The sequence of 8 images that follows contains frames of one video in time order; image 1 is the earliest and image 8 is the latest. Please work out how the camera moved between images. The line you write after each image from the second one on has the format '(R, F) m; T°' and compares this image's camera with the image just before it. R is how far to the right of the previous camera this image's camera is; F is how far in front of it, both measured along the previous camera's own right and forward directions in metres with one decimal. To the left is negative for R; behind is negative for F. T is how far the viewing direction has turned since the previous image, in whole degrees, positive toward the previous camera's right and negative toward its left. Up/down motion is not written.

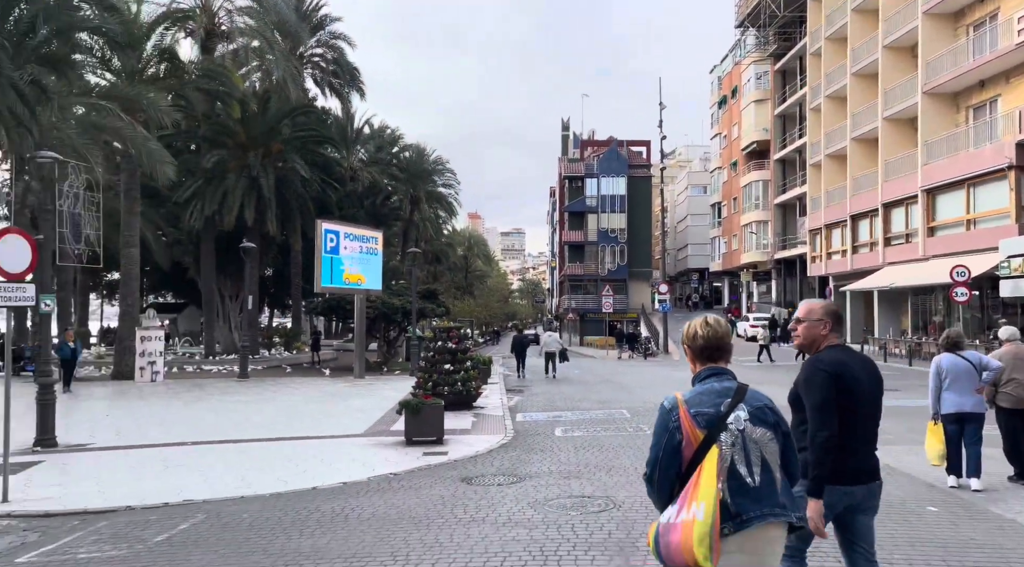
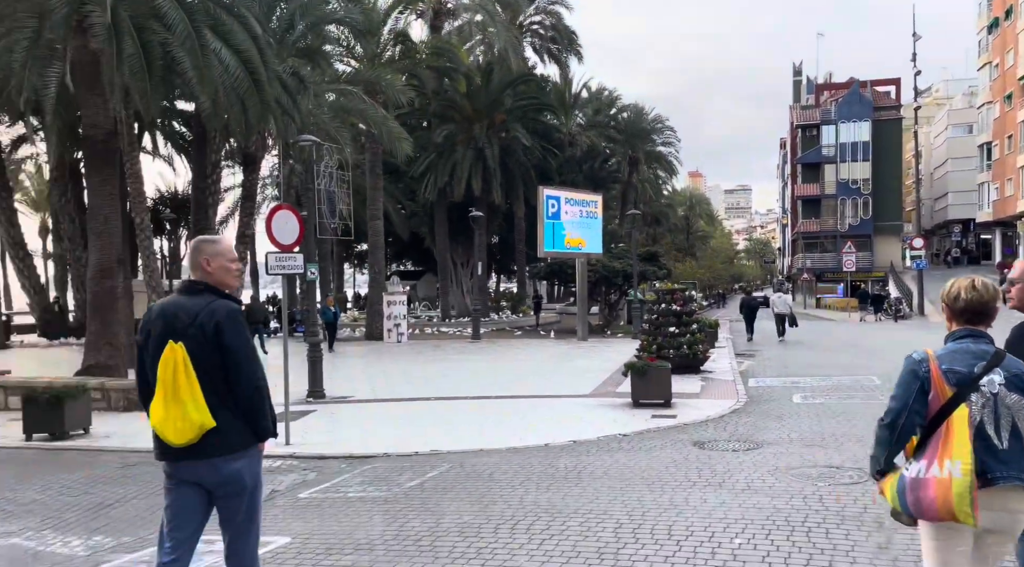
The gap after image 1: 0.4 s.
(-0.1, 0.0) m; -16°
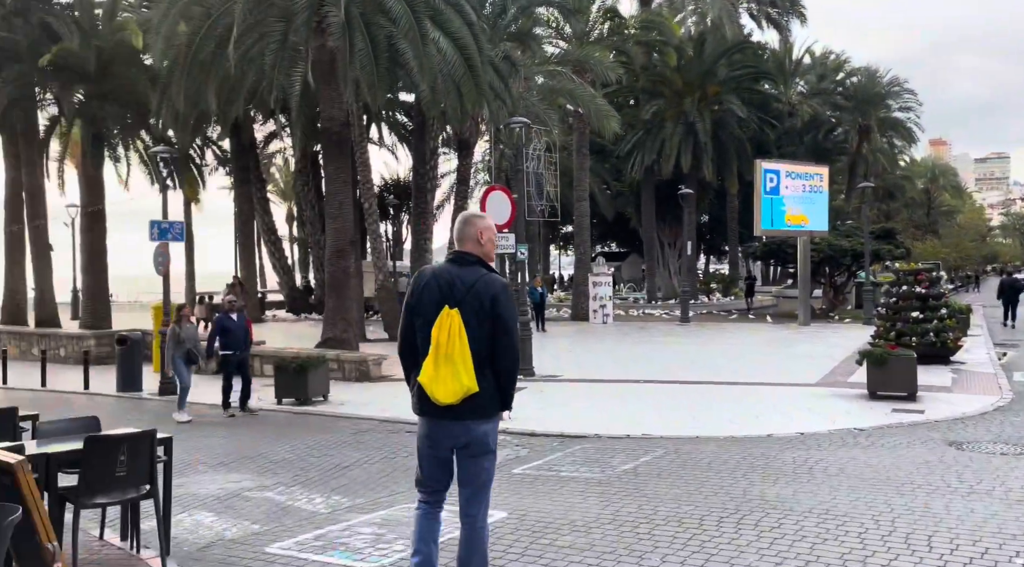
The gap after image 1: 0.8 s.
(-0.1, +0.1) m; -14°
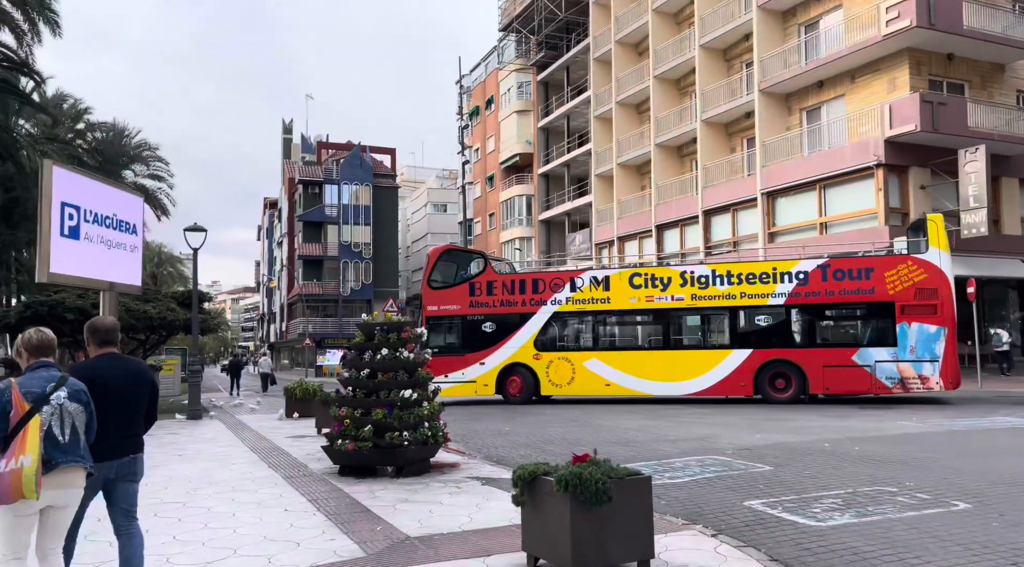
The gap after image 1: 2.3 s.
(-0.3, +0.7) m; -31°
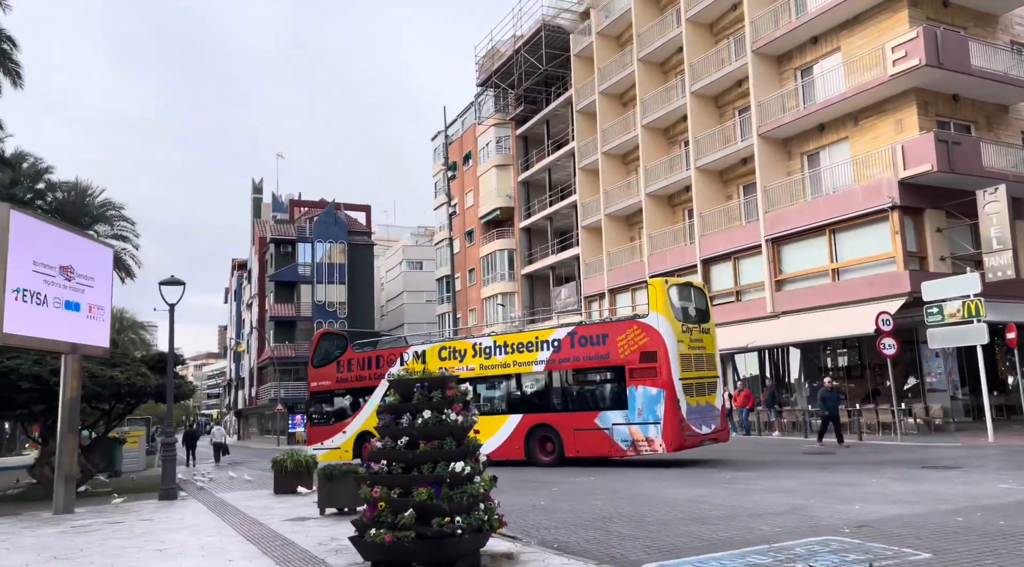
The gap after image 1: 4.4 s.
(-0.9, +1.6) m; +2°
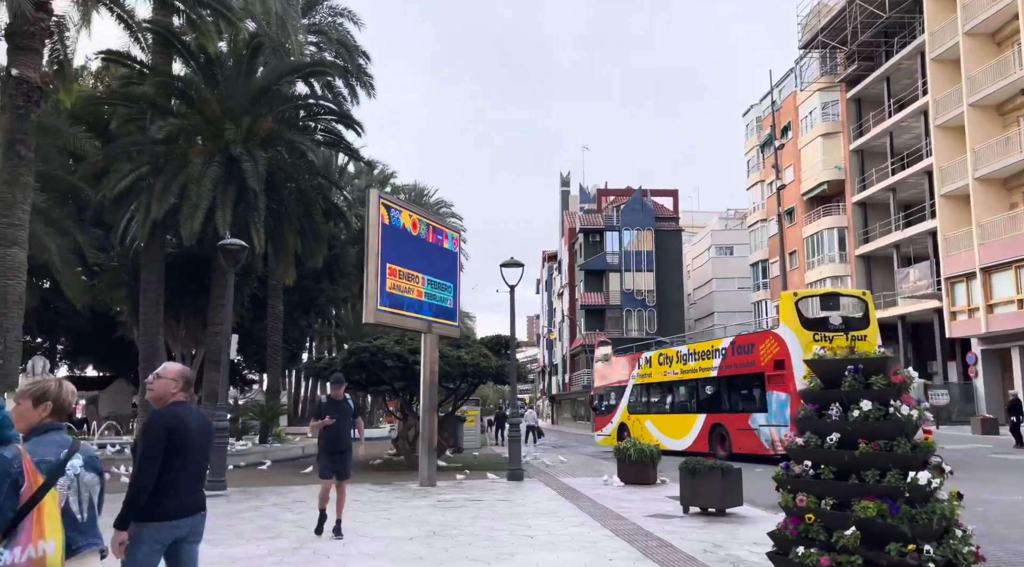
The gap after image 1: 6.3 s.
(-1.1, +1.2) m; -21°
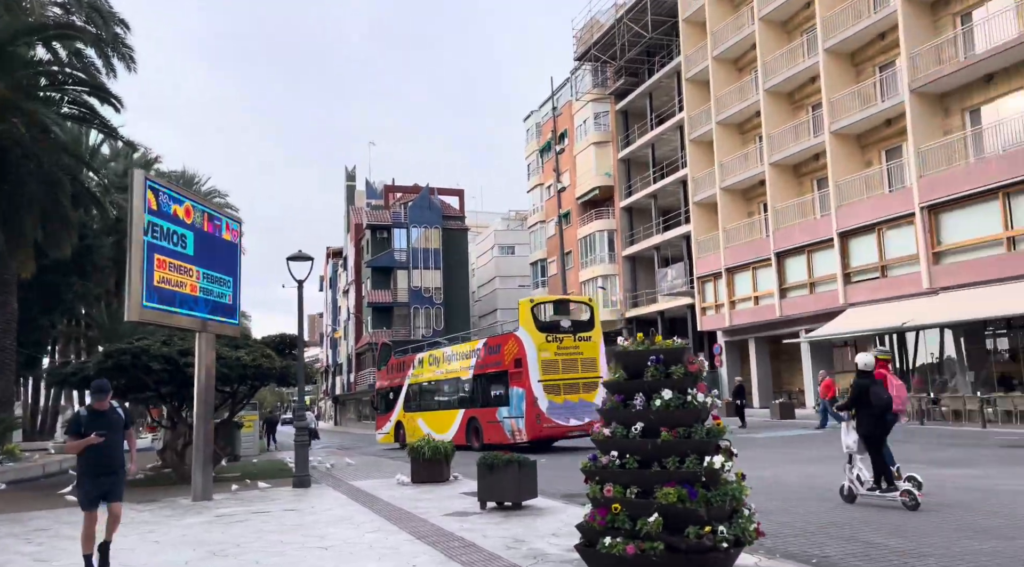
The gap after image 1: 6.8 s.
(-0.1, +0.4) m; +15°
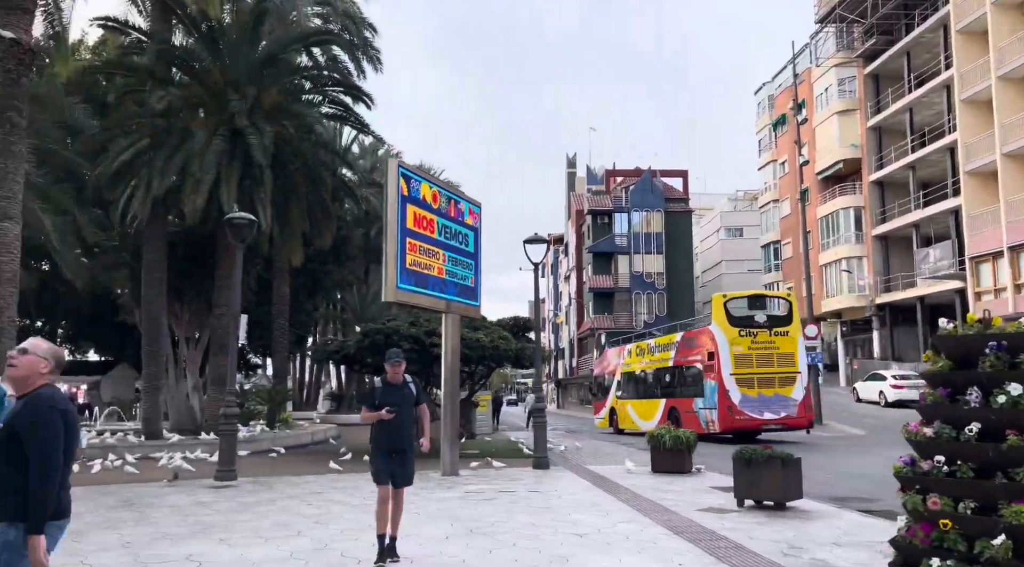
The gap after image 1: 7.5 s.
(-0.5, +0.5) m; -15°
